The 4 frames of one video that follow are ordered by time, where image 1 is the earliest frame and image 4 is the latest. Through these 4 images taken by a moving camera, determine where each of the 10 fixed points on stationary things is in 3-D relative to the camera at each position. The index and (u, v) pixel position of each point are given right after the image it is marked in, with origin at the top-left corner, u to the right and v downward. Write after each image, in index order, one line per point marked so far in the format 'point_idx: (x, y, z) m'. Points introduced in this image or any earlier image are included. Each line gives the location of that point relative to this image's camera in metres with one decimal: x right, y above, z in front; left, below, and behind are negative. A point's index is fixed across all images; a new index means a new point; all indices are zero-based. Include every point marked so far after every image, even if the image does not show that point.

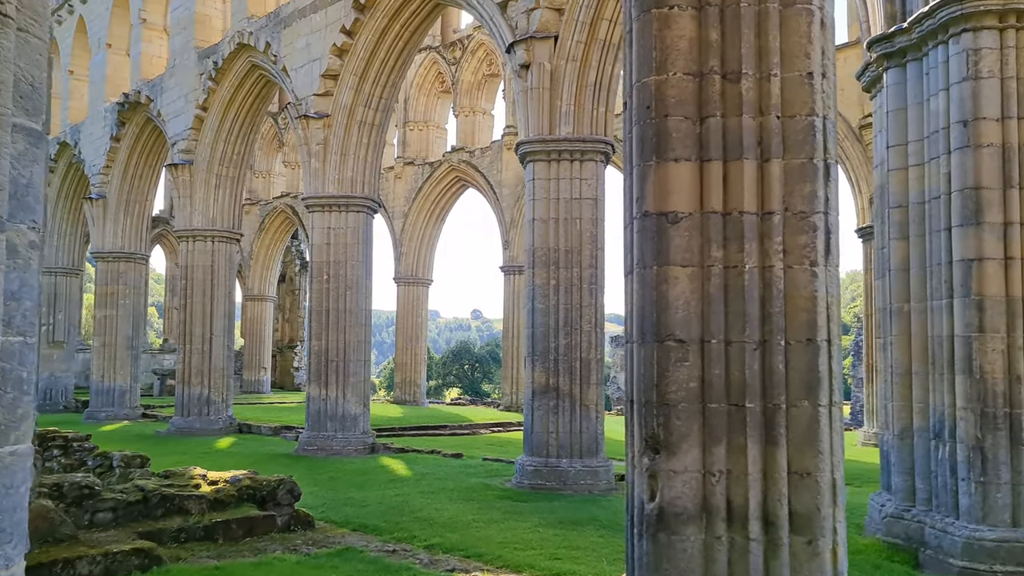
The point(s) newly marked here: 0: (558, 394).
0: (+0.5, -1.2, +10.1) m
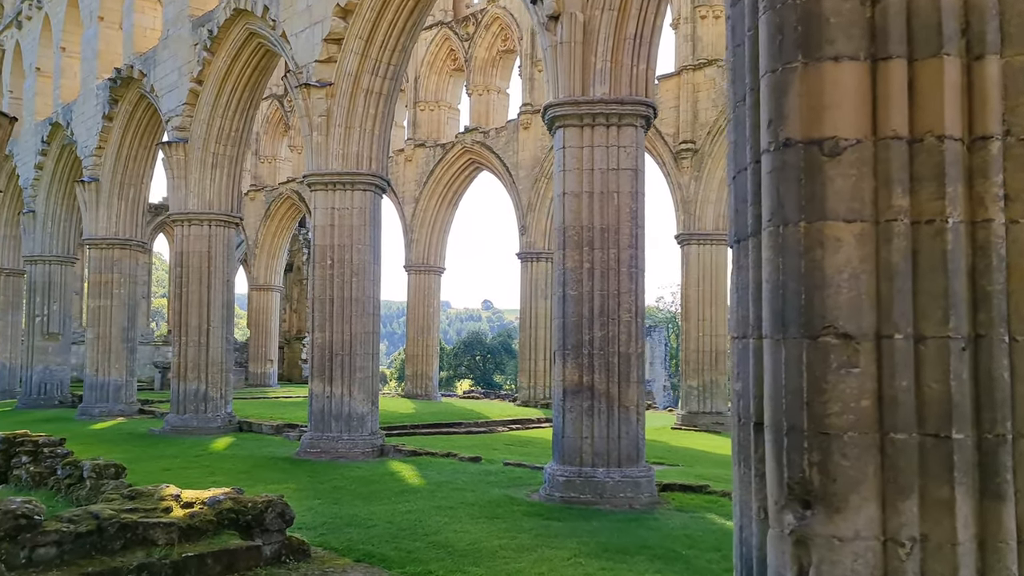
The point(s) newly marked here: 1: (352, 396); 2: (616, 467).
0: (+0.8, -1.1, +8.8) m
1: (-2.2, -1.5, +12.3) m
2: (+1.0, -1.8, +8.7) m
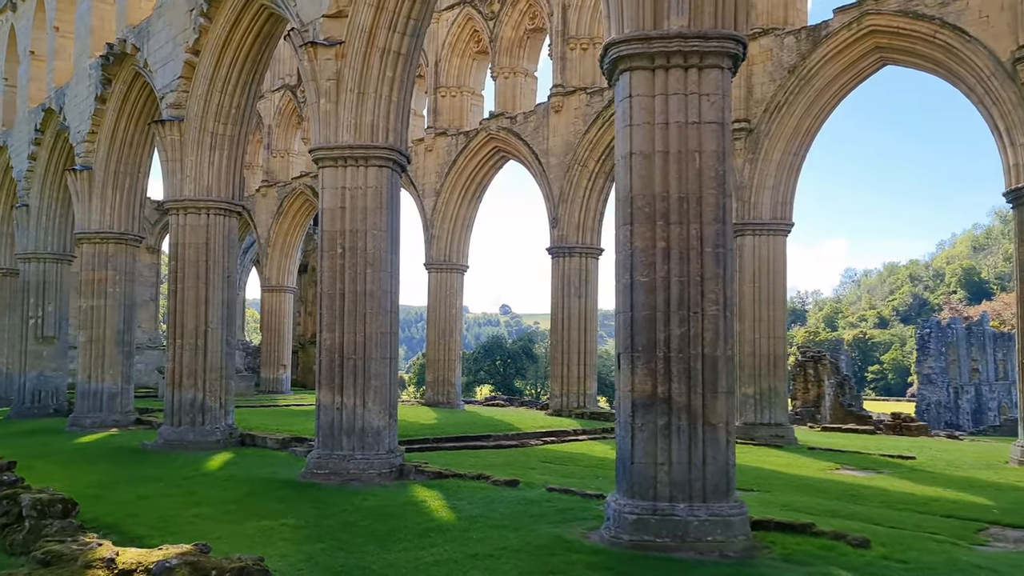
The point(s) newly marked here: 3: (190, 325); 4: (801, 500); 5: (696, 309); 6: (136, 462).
0: (+1.2, -0.9, +6.9) m
1: (-1.7, -1.4, +10.4) m
2: (+1.5, -1.7, +6.8) m
3: (-5.2, -0.6, +14.1) m
4: (+3.1, -2.3, +9.3) m
5: (+1.5, -0.2, +7.0) m
6: (-5.3, -2.5, +12.5) m
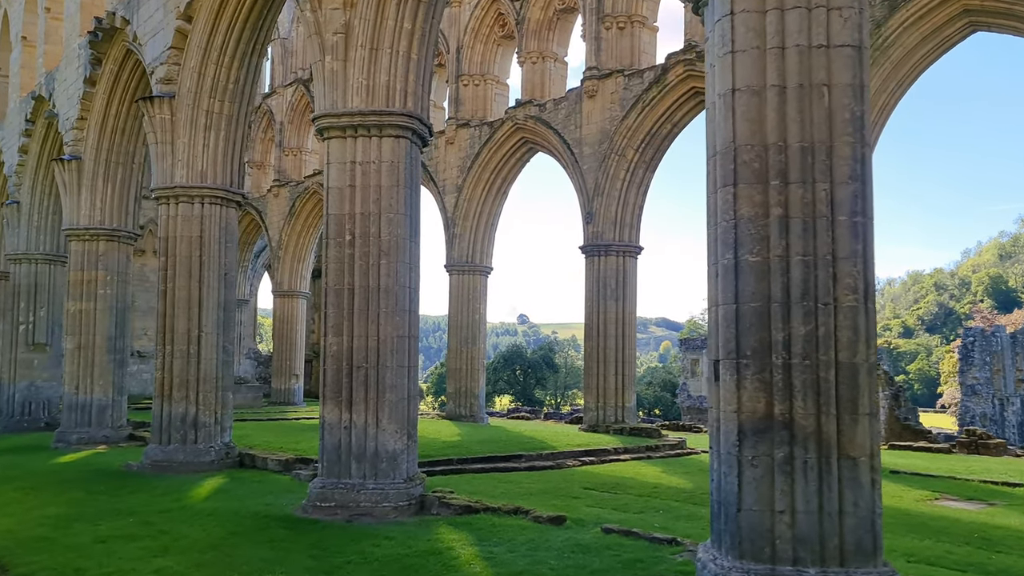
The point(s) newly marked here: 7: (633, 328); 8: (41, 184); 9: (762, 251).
0: (+1.6, -0.8, +5.0) m
1: (-1.3, -1.4, +8.6) m
2: (+1.8, -1.6, +4.9) m
3: (-4.7, -0.6, +12.3) m
4: (+3.5, -2.2, +7.4) m
5: (+1.8, -0.1, +5.1) m
6: (-4.9, -2.4, +10.7) m
7: (+2.5, -0.8, +18.3) m
8: (-10.7, +2.3, +19.9) m
9: (+1.5, +0.2, +5.2) m
